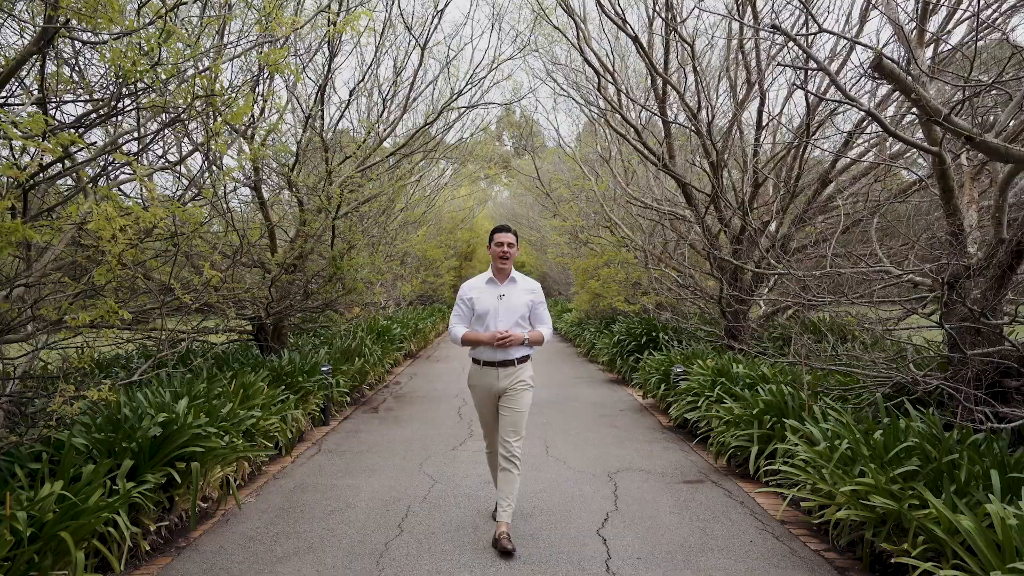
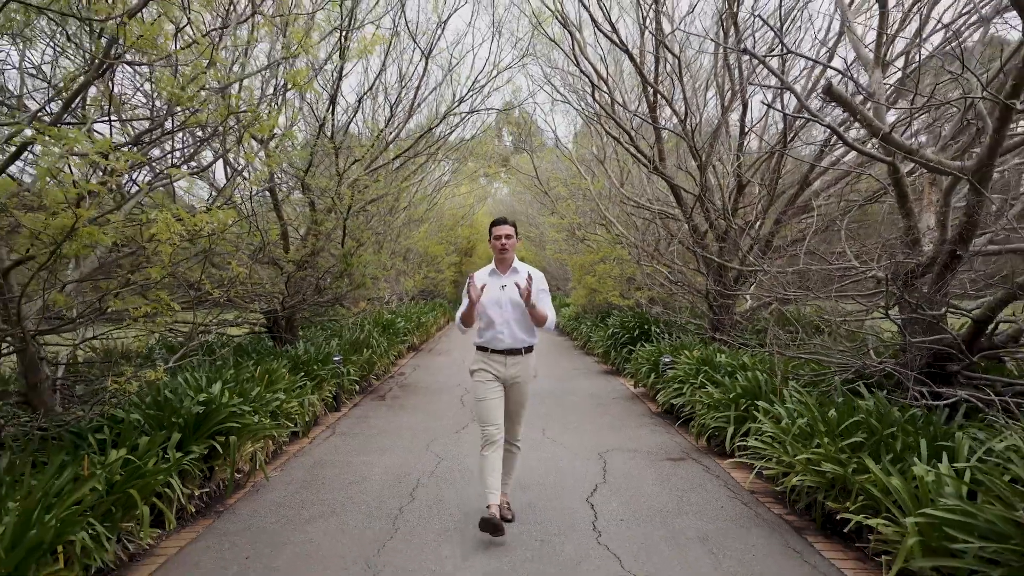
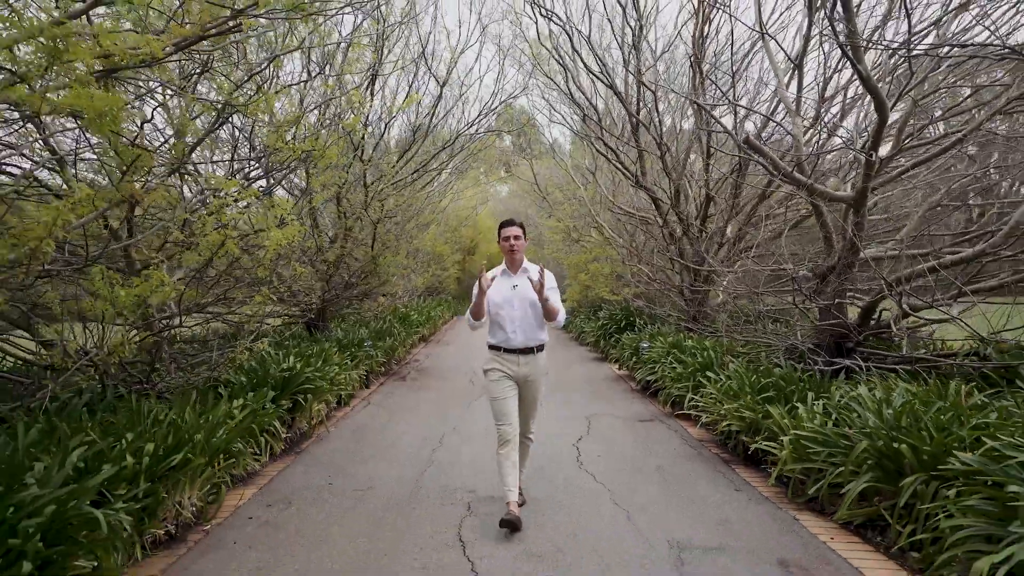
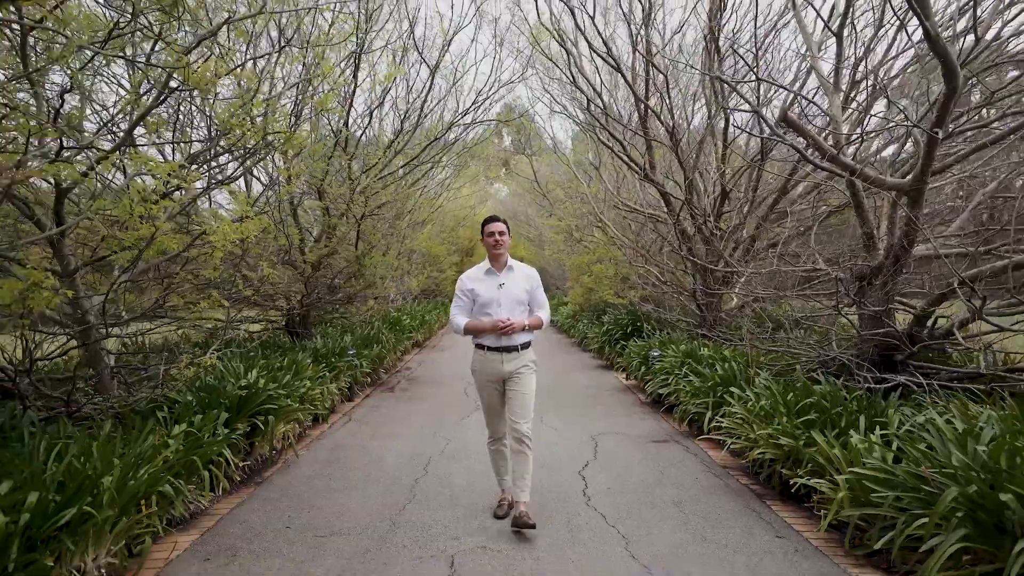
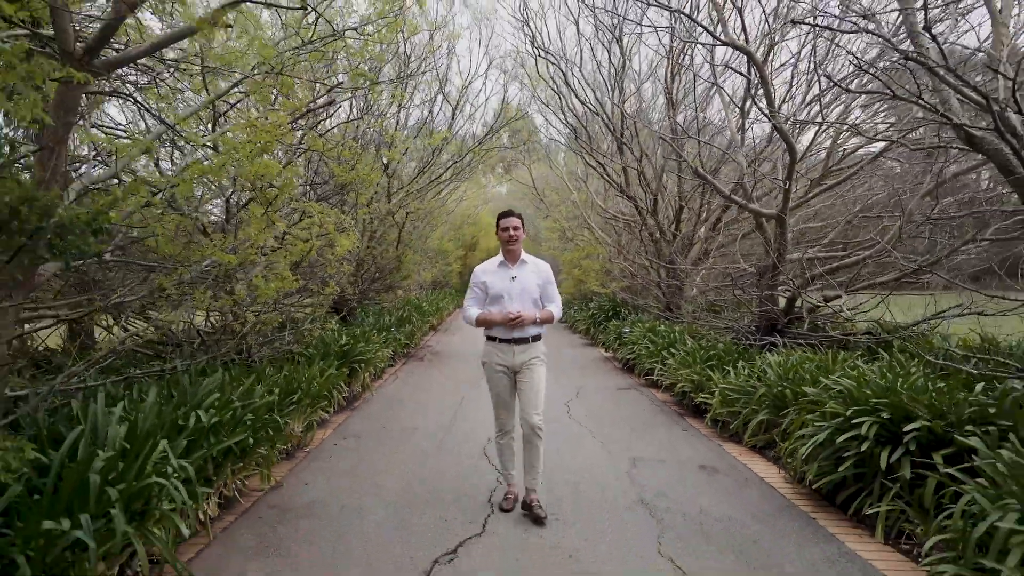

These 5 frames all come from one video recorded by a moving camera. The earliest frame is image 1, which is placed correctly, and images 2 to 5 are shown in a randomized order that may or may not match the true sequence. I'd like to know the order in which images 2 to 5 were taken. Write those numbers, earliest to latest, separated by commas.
2, 4, 3, 5
